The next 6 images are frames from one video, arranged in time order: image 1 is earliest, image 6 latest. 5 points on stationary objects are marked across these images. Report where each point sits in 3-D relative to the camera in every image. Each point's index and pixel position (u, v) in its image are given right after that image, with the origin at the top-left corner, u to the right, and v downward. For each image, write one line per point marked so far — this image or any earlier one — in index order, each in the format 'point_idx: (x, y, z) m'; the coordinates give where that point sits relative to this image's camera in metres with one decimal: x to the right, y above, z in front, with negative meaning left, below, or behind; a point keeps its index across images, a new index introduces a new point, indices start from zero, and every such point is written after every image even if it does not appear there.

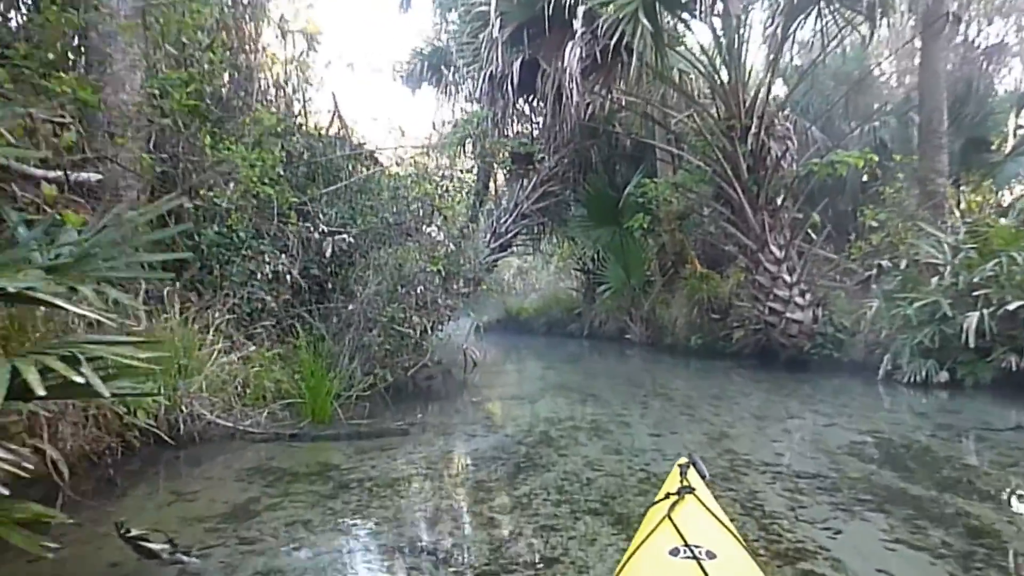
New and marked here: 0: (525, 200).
0: (+0.1, +0.7, +8.2) m
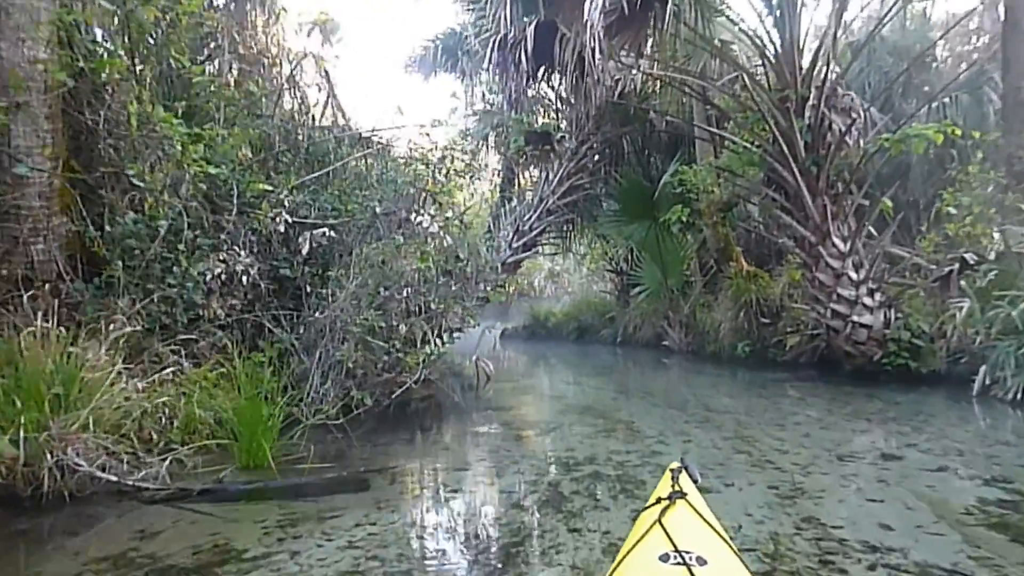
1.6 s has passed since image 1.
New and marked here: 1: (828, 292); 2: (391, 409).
0: (+0.3, +0.7, +7.4) m
1: (+1.8, 0.0, +5.3) m
2: (-0.6, -0.6, +4.2) m
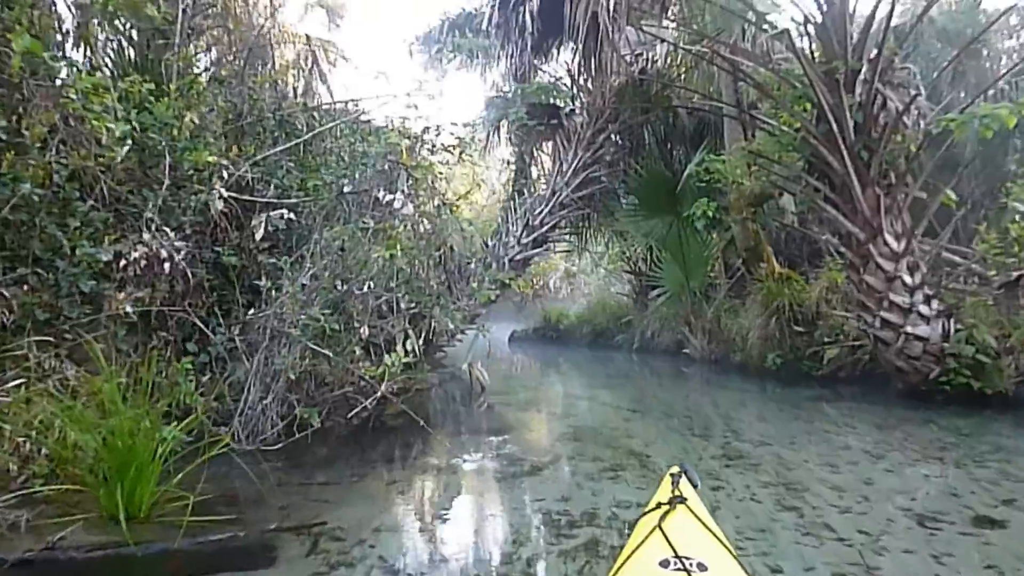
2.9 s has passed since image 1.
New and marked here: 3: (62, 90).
0: (+0.4, +0.7, +6.7) m
1: (+1.8, -0.1, +4.6) m
2: (-0.6, -0.5, +3.5) m
3: (-1.3, +0.5, +2.6) m
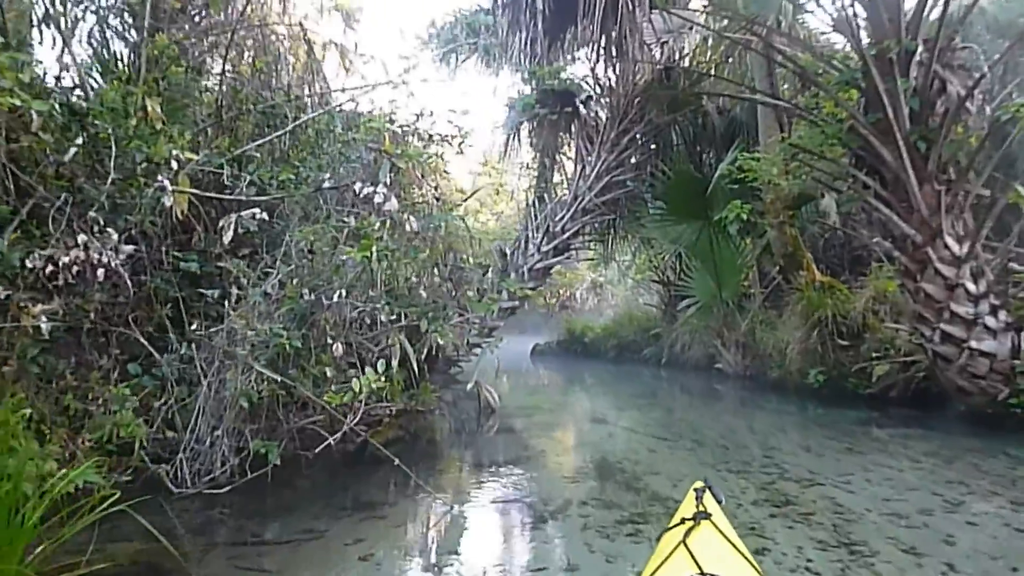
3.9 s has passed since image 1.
0: (+0.5, +0.6, +6.2) m
1: (+1.8, -0.1, +4.0) m
2: (-0.6, -0.6, +3.1) m
3: (-1.3, +0.5, +2.2) m
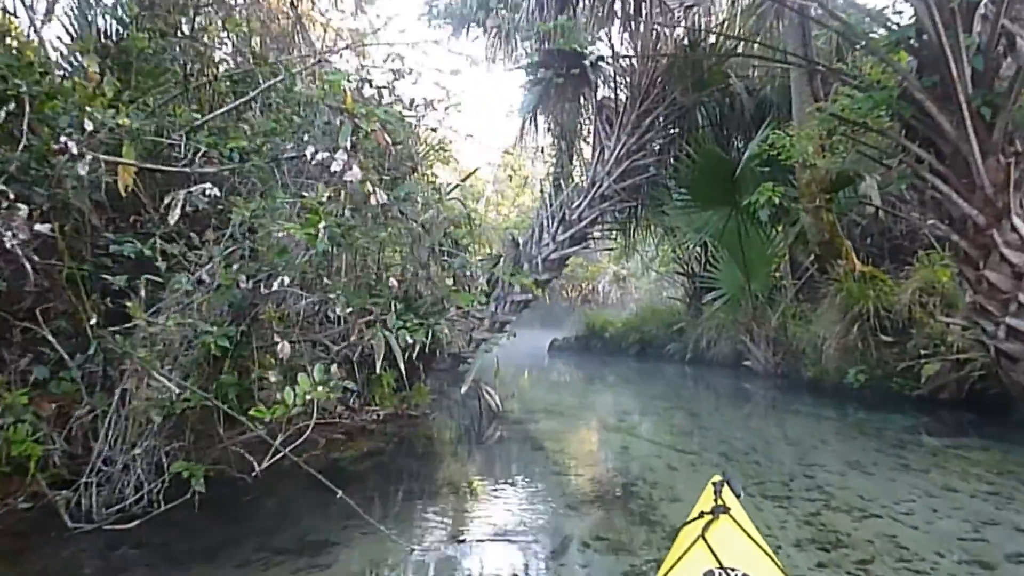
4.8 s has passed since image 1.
0: (+0.5, +0.7, +5.7) m
1: (+1.8, 0.0, +3.5) m
2: (-0.6, -0.5, +2.6) m
3: (-1.3, +0.5, +1.8) m
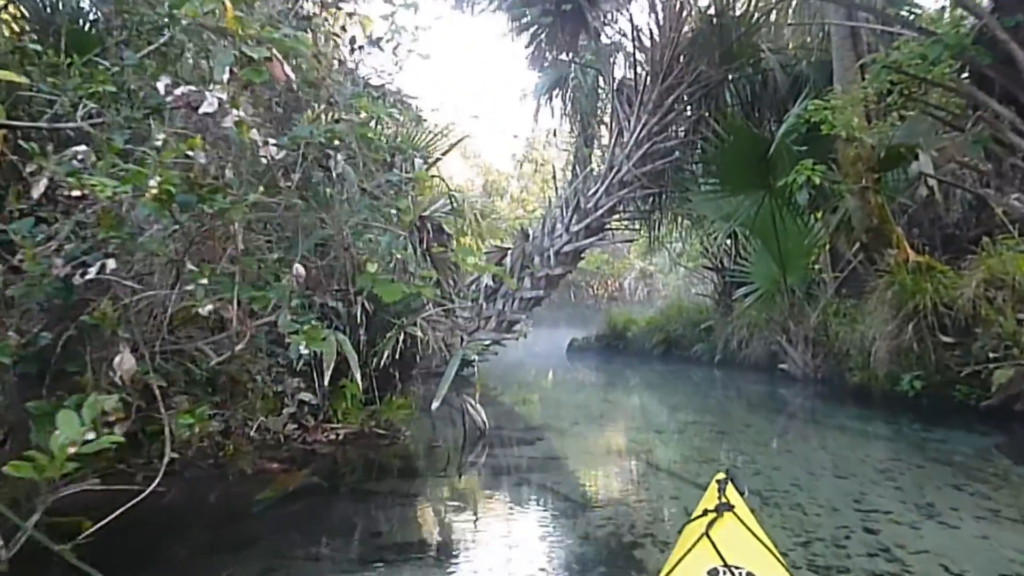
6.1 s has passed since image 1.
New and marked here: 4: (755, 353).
0: (+0.6, +0.7, +5.0) m
1: (+1.8, 0.0, +2.8) m
2: (-0.7, -0.5, +2.0) m
3: (-1.4, +0.6, +1.2) m
4: (+1.7, -0.5, +6.7) m
